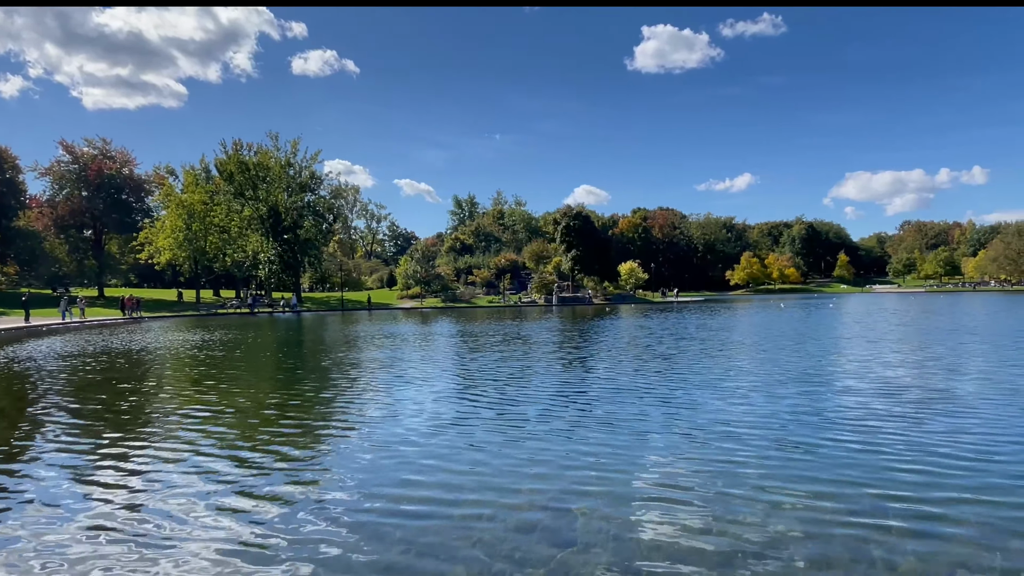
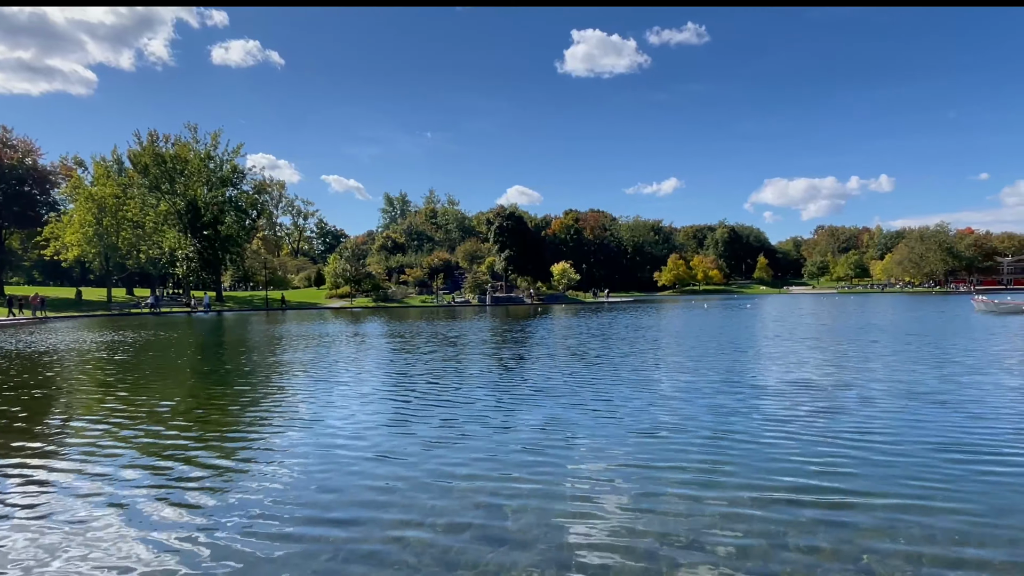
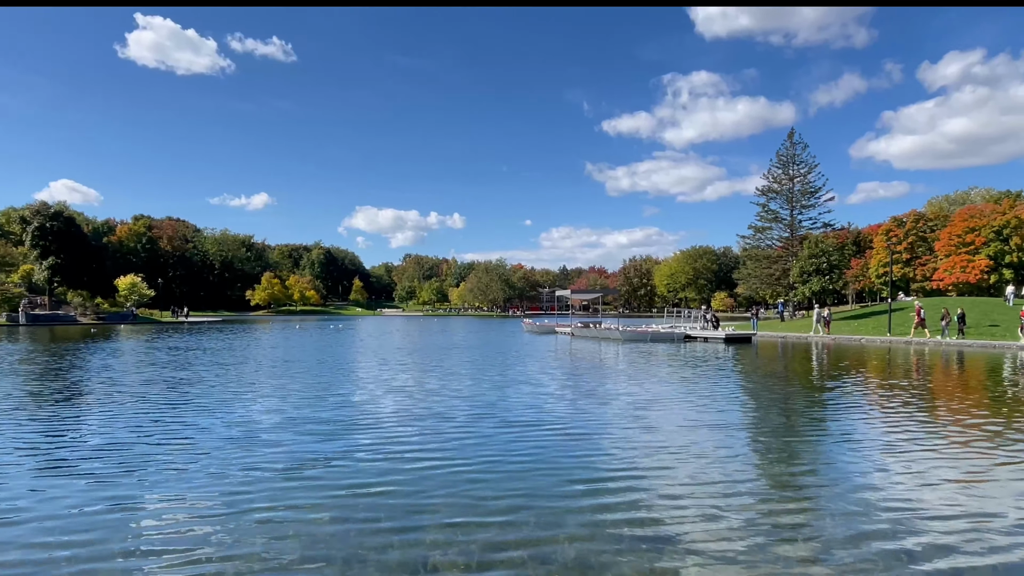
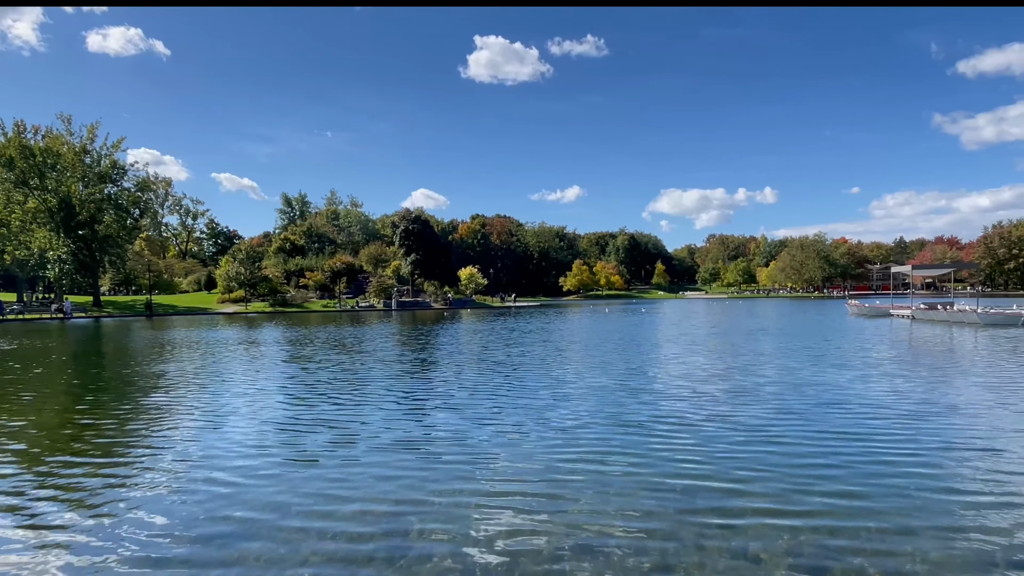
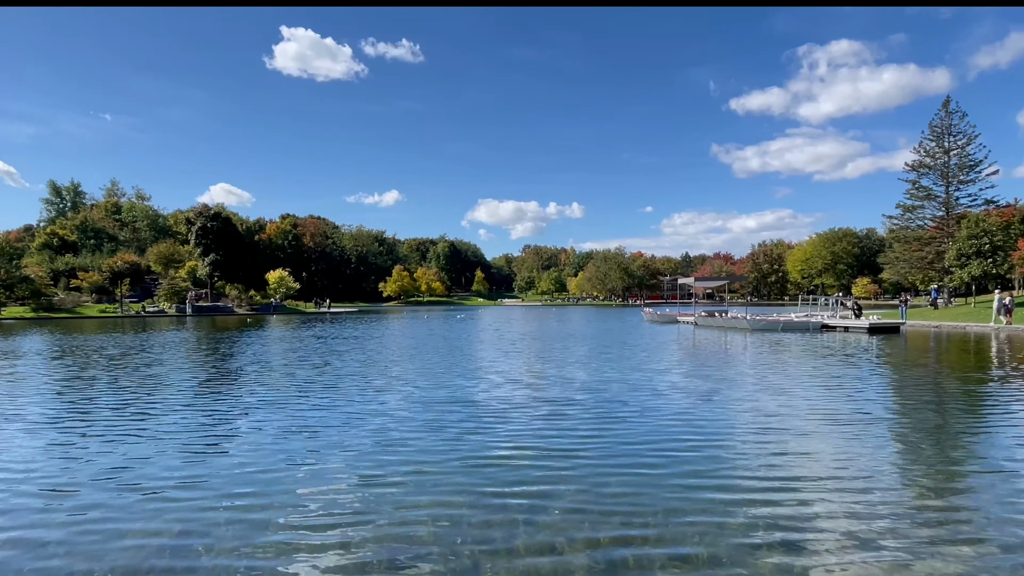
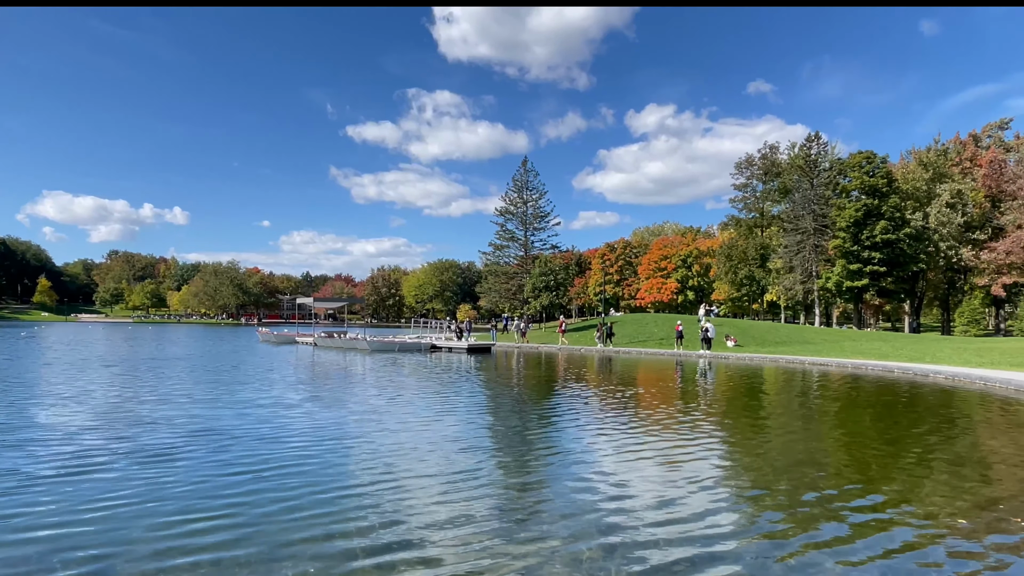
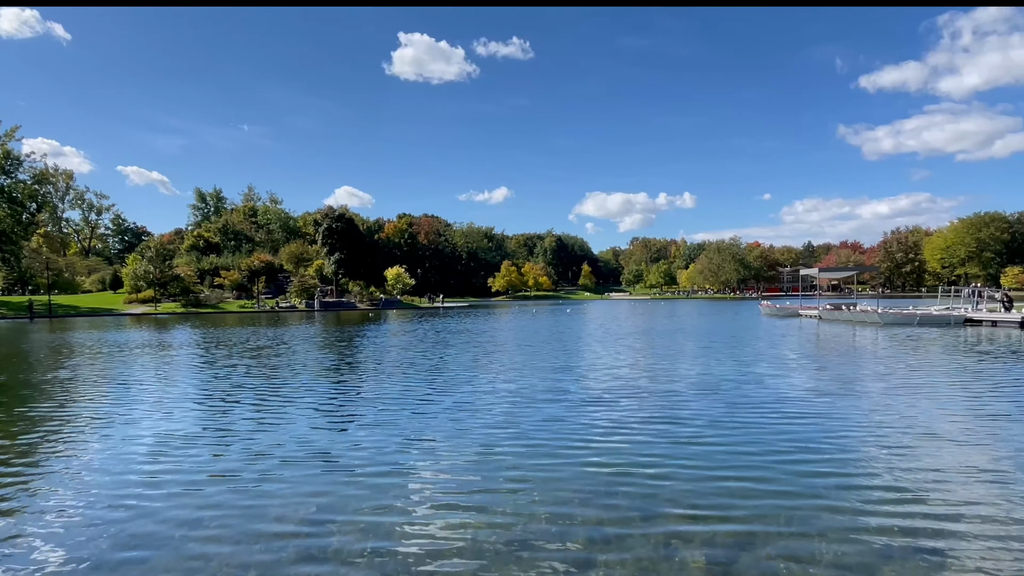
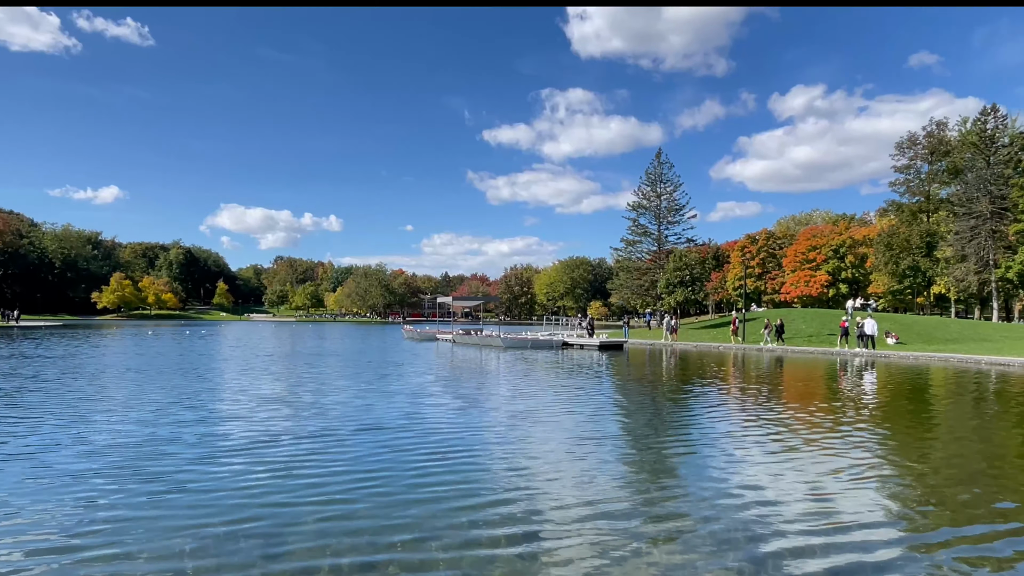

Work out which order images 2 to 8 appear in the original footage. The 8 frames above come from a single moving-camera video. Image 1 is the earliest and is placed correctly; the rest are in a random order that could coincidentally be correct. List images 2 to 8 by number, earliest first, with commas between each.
2, 4, 7, 5, 3, 8, 6
